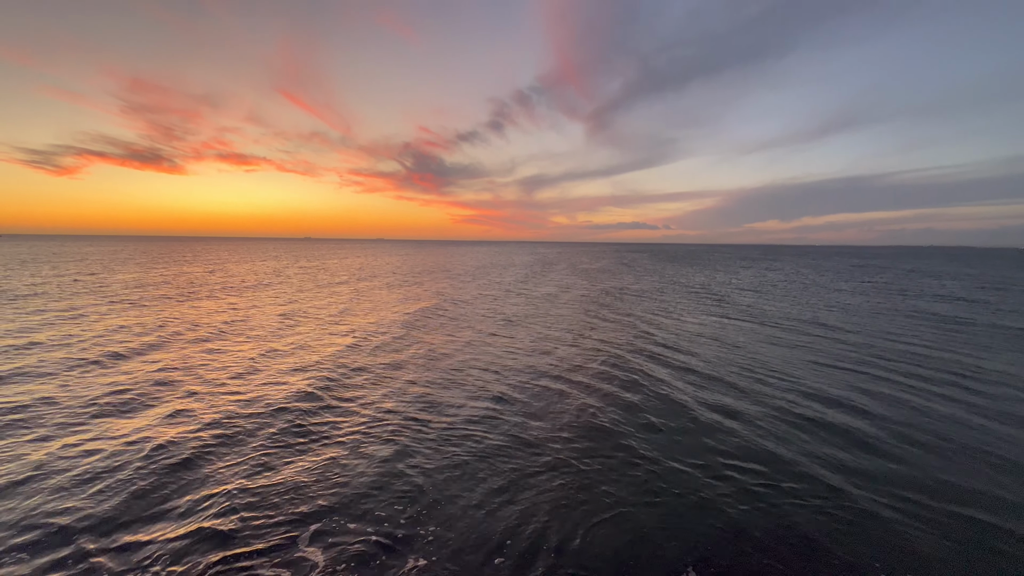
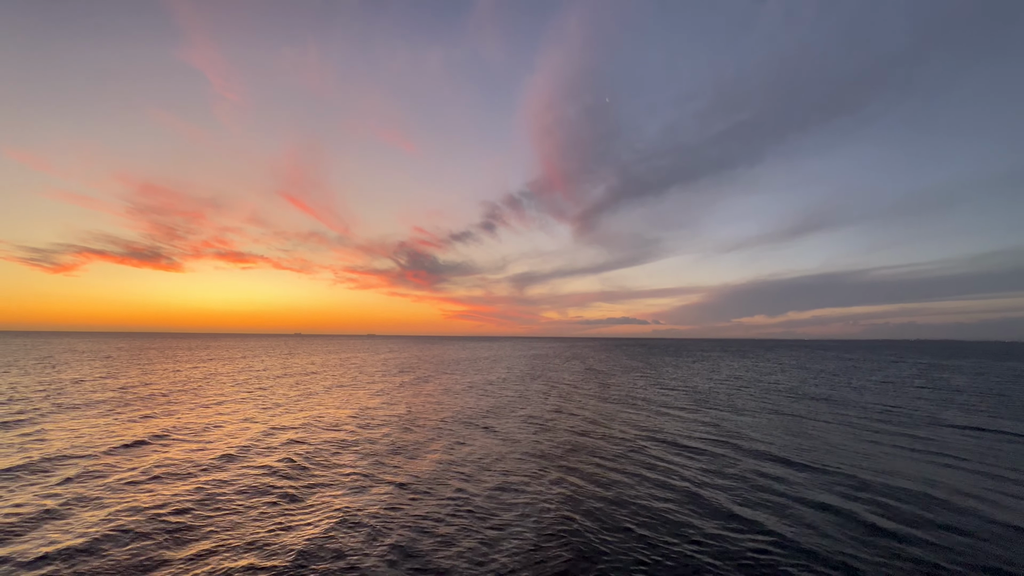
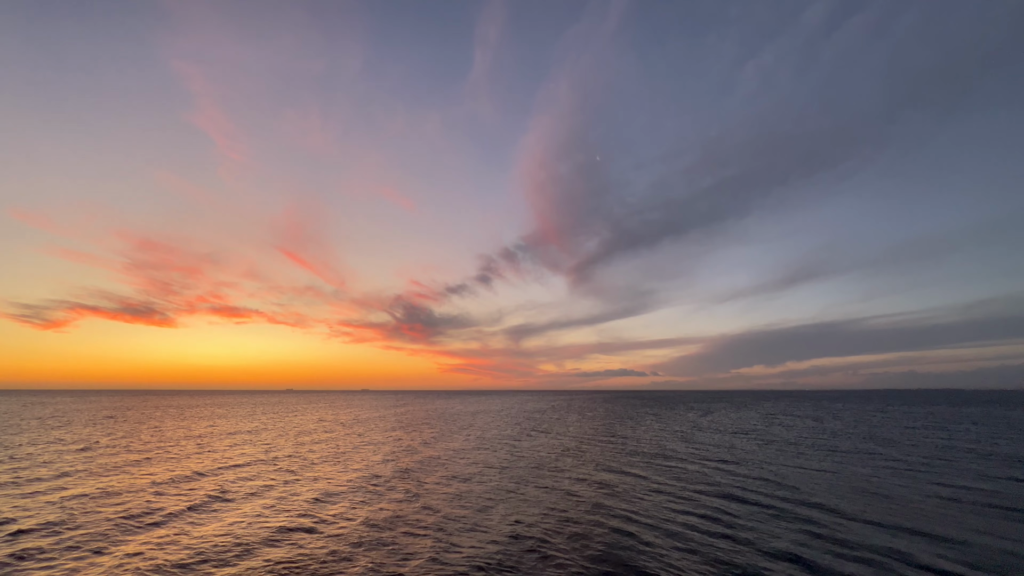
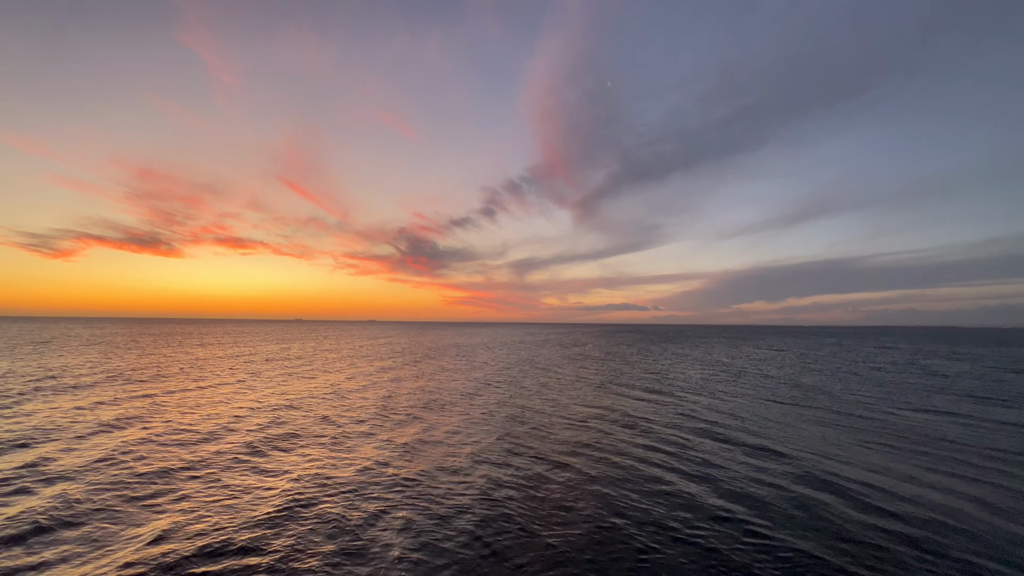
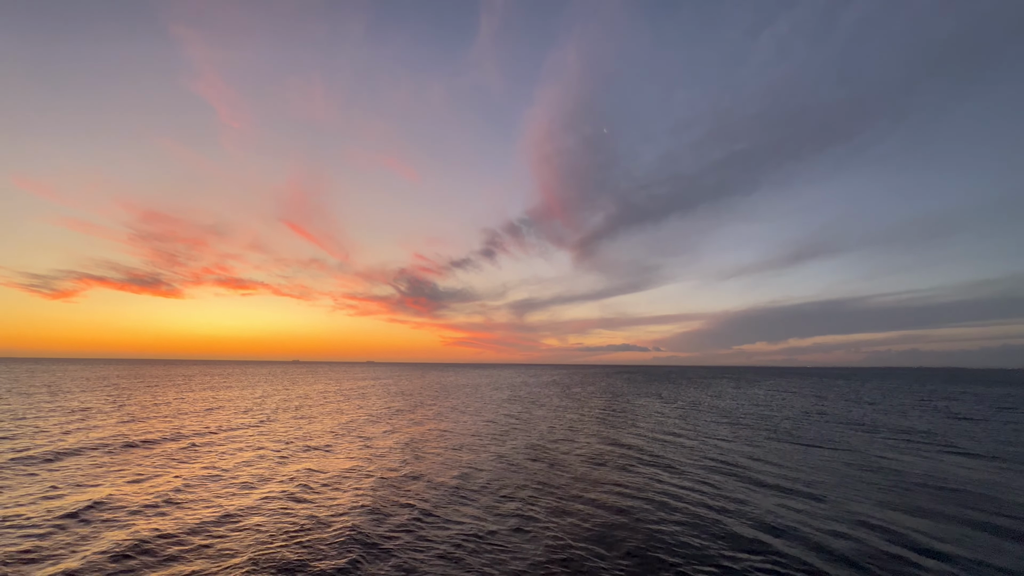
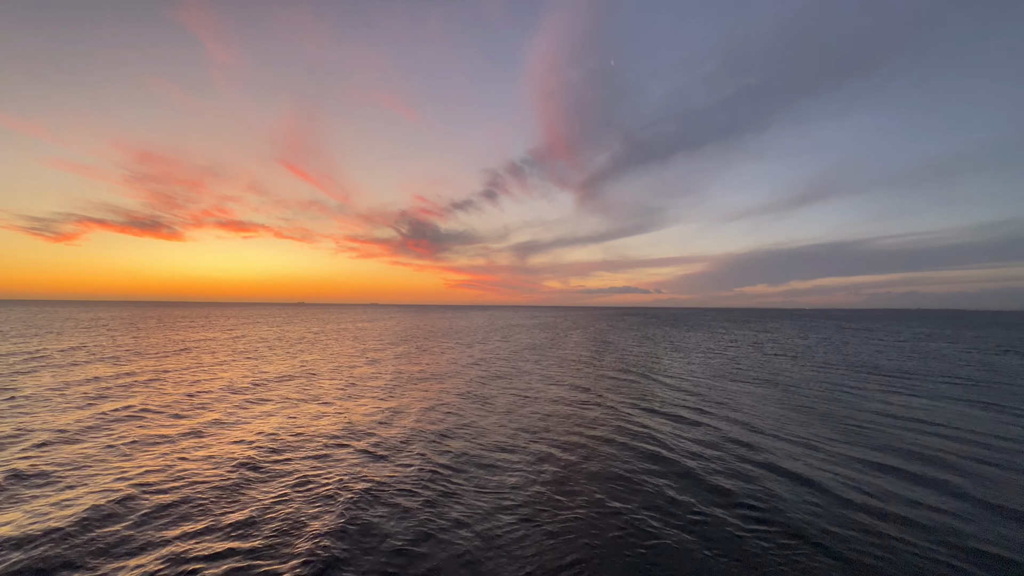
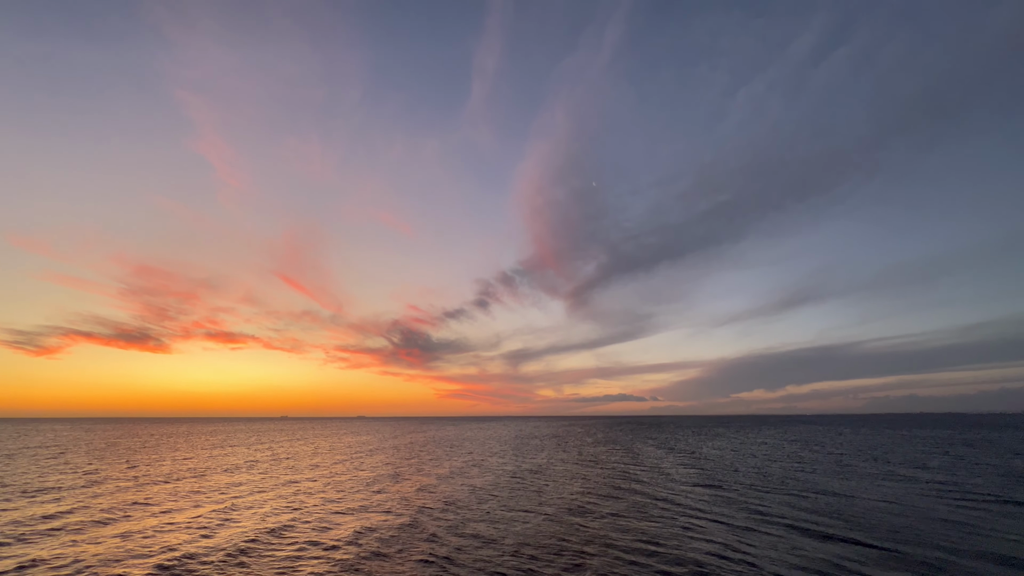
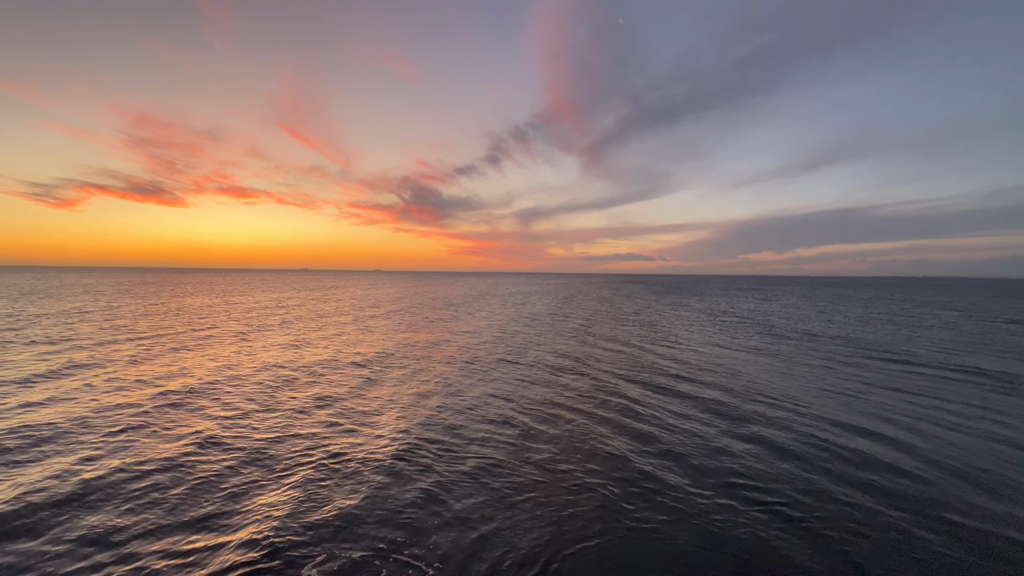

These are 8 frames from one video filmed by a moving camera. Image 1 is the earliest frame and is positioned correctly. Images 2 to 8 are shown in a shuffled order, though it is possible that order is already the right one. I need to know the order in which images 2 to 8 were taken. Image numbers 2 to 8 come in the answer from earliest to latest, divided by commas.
8, 6, 4, 2, 5, 3, 7
